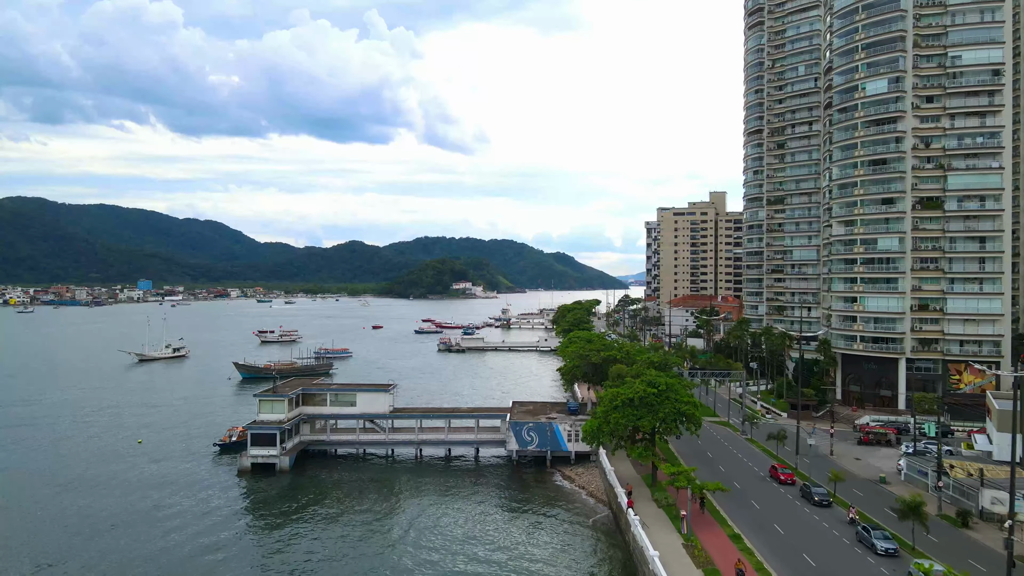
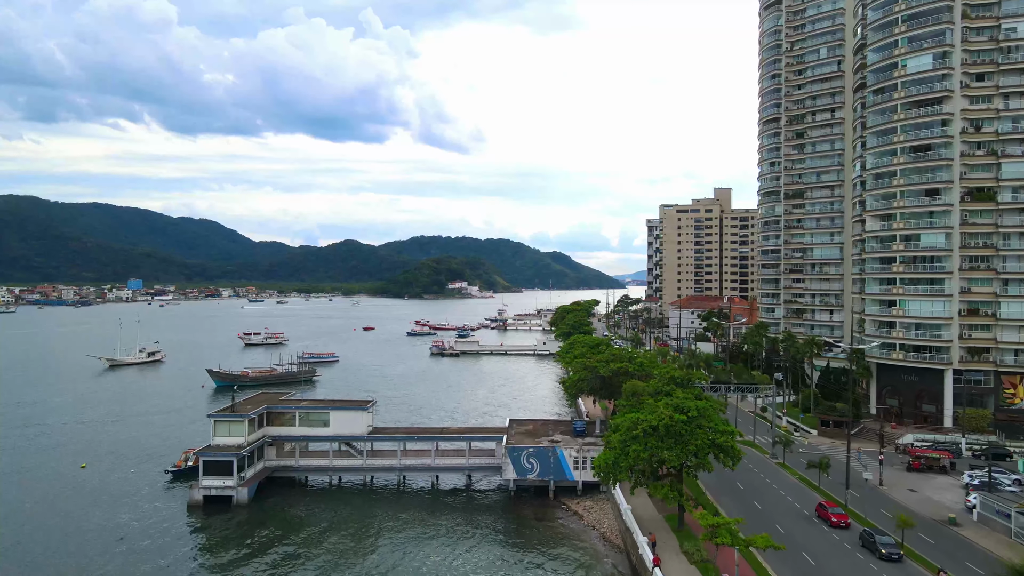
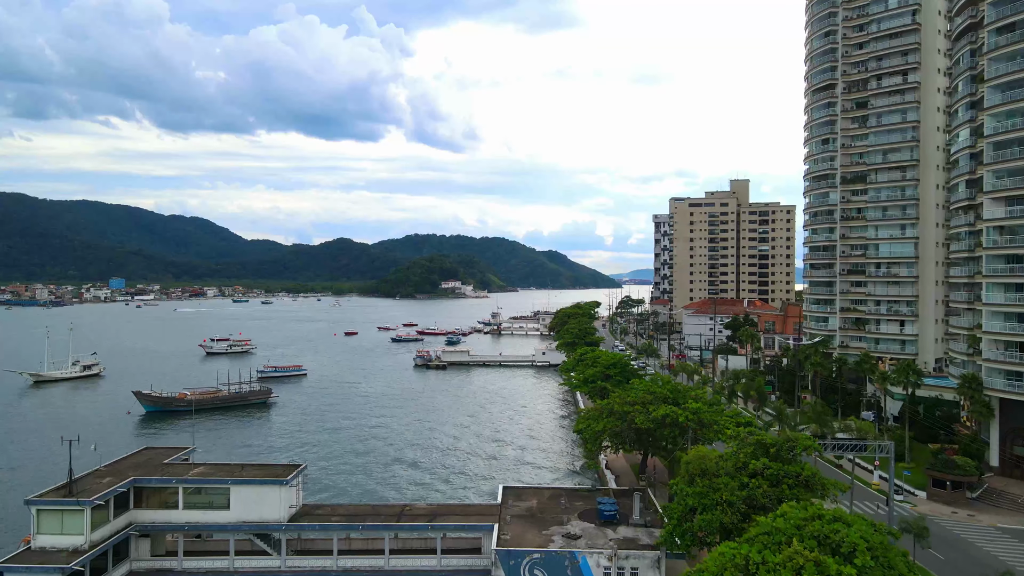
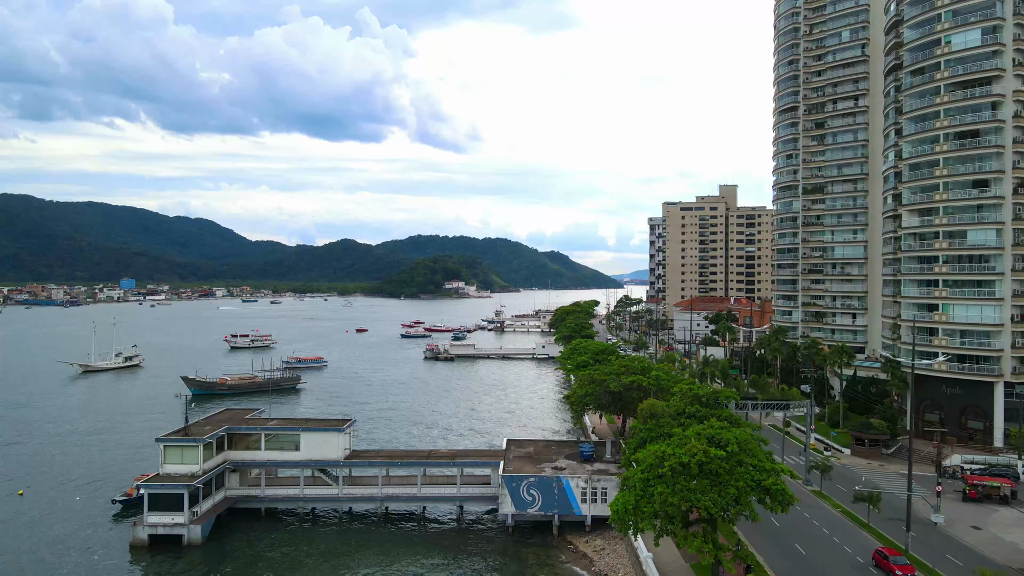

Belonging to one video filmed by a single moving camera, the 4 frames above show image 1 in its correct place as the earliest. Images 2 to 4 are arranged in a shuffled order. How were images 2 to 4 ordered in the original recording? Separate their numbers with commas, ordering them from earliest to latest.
2, 4, 3
